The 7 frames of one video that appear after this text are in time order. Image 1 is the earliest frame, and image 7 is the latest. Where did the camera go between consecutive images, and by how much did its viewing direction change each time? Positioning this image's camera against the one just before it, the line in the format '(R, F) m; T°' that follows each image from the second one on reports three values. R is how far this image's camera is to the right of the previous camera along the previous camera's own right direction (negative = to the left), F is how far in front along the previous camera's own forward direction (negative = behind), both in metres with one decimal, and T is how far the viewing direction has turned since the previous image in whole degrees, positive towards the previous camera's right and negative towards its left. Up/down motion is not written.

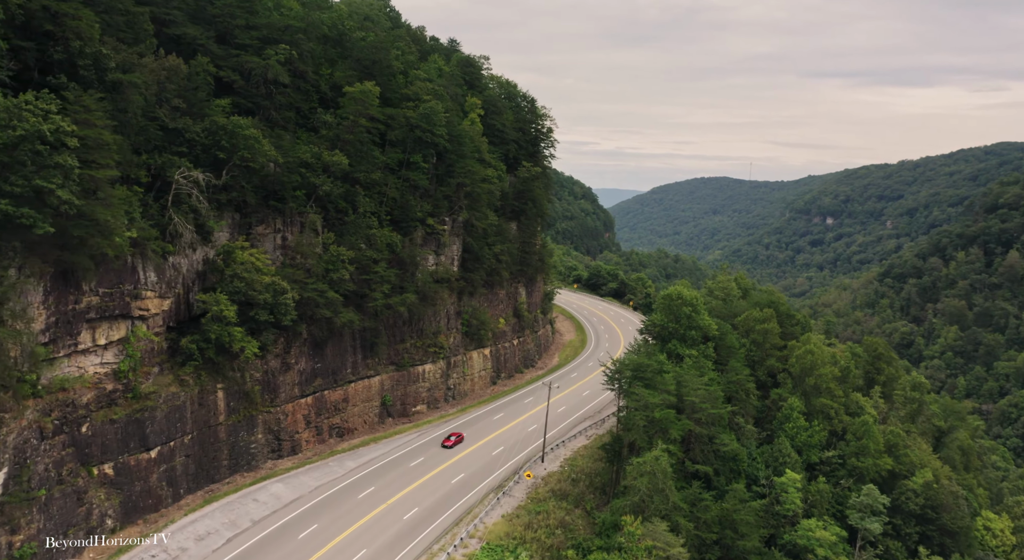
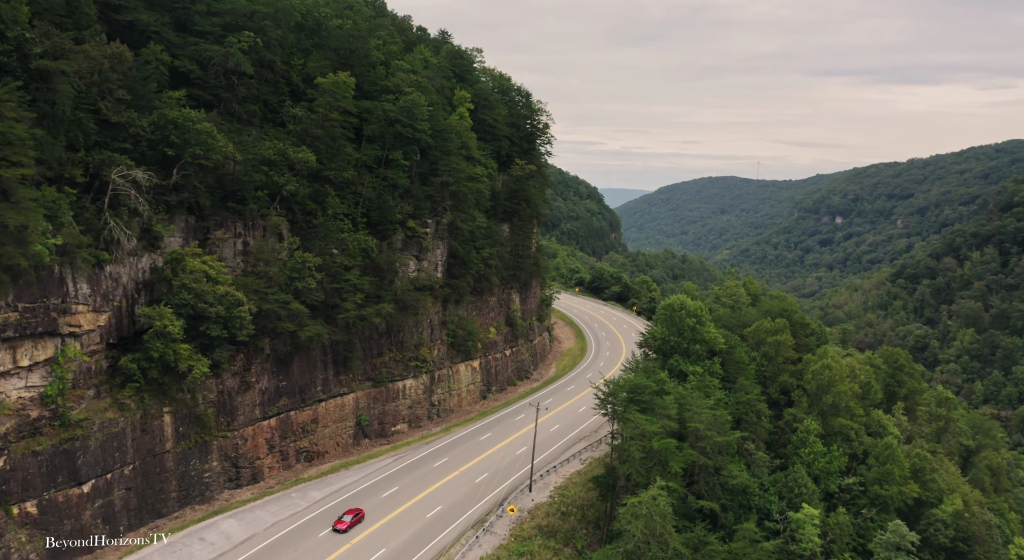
(+1.2, +4.3) m; -1°
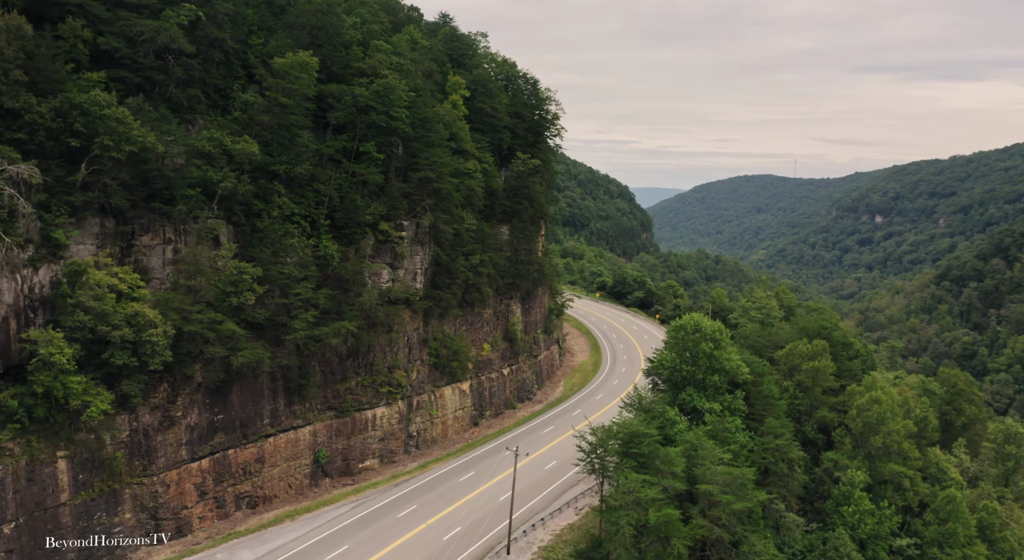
(+2.4, +6.9) m; -2°
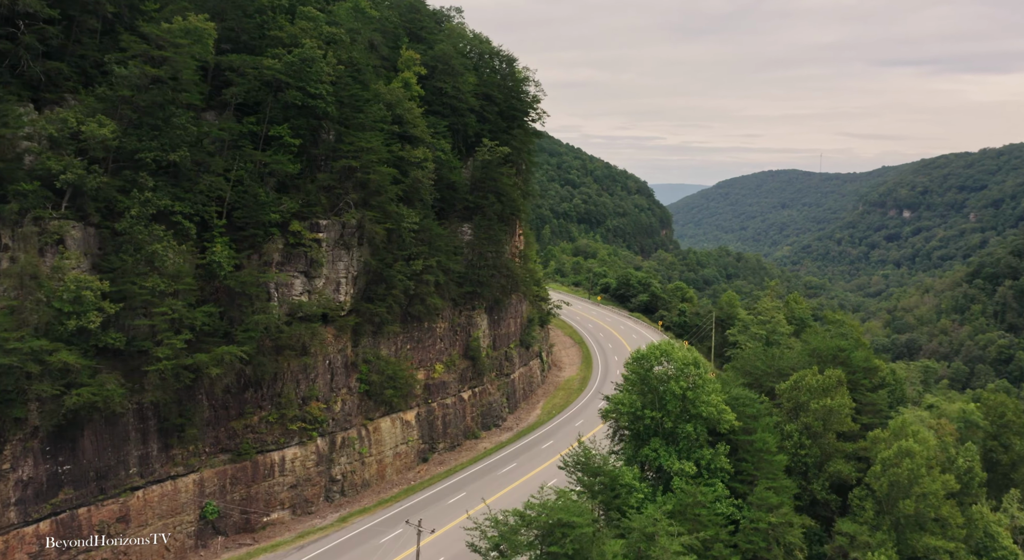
(+3.7, +7.8) m; -2°
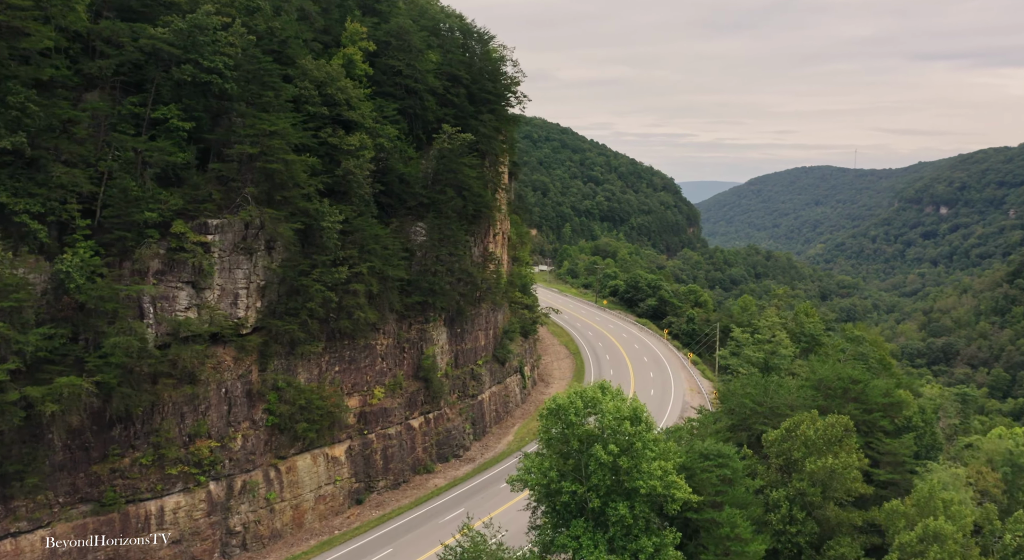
(+3.6, +6.6) m; -2°
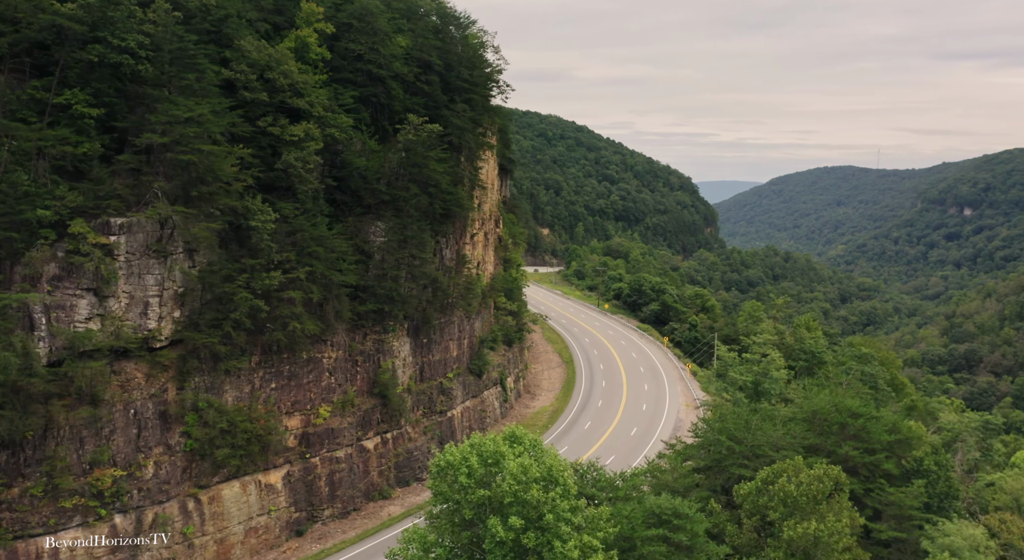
(+2.4, +3.8) m; -1°
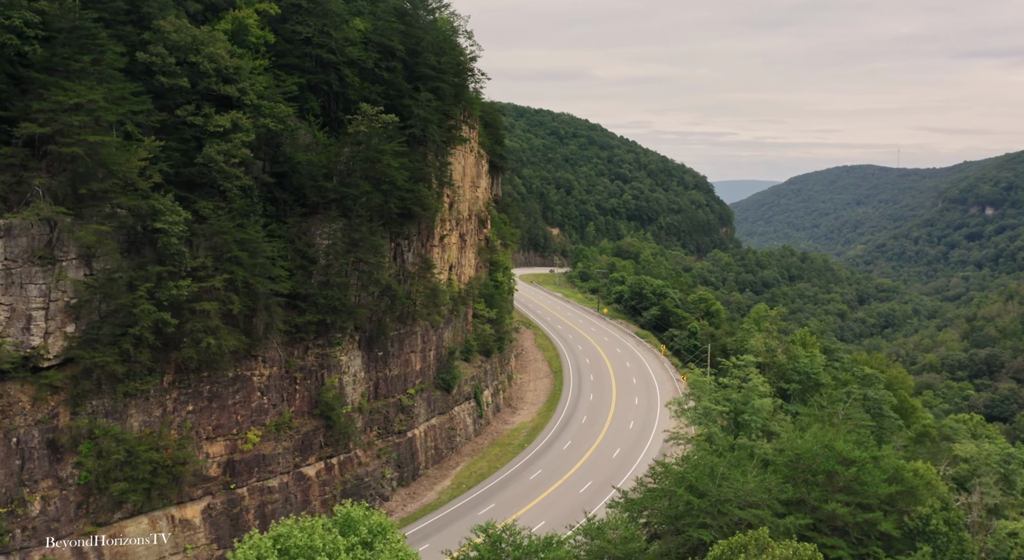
(+2.3, +3.7) m; -1°
